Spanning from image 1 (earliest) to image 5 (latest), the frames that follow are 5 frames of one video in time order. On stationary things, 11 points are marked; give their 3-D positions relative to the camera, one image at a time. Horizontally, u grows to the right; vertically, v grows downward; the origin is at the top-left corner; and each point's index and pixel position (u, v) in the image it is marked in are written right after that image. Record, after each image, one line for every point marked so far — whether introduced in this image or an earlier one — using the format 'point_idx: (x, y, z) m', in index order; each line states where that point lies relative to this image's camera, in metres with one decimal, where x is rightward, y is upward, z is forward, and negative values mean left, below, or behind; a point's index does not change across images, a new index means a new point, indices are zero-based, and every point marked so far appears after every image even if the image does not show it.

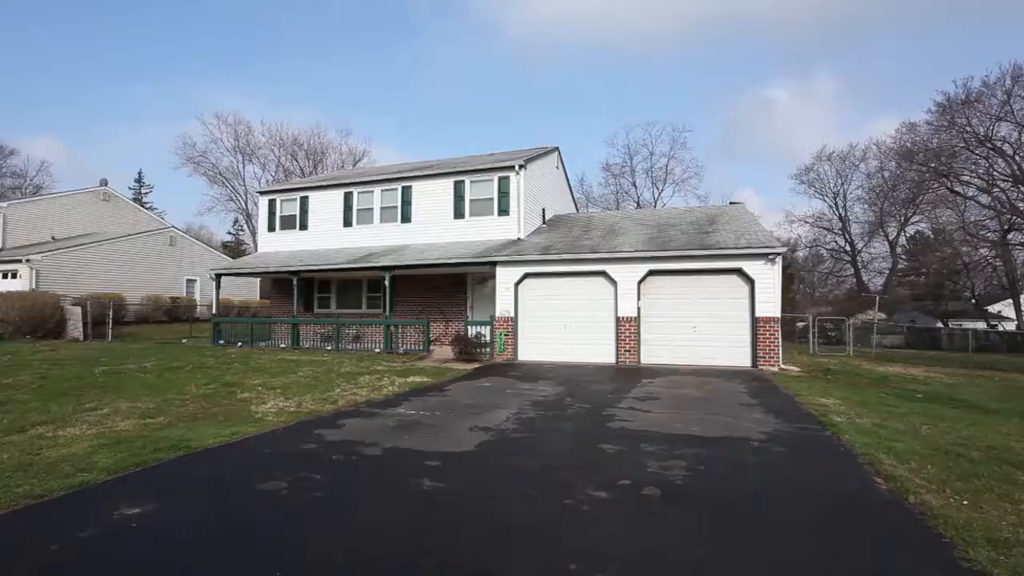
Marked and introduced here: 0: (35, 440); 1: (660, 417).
0: (-6.0, -1.9, +5.7) m
1: (+2.5, -2.2, +7.6) m
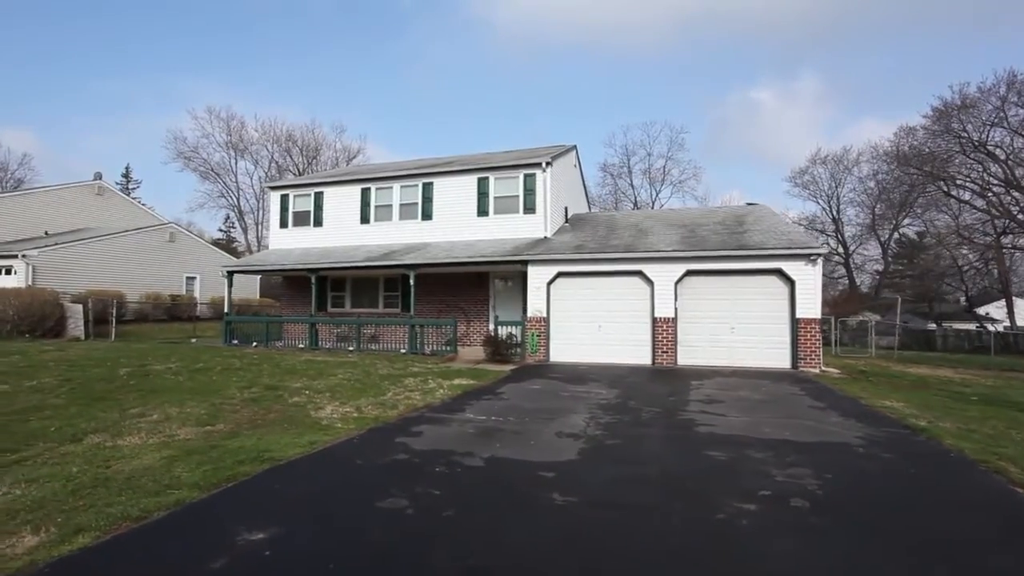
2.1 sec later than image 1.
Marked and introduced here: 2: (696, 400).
0: (-4.7, -1.9, +5.2) m
1: (+3.7, -2.2, +7.3) m
2: (+3.6, -2.2, +8.8) m
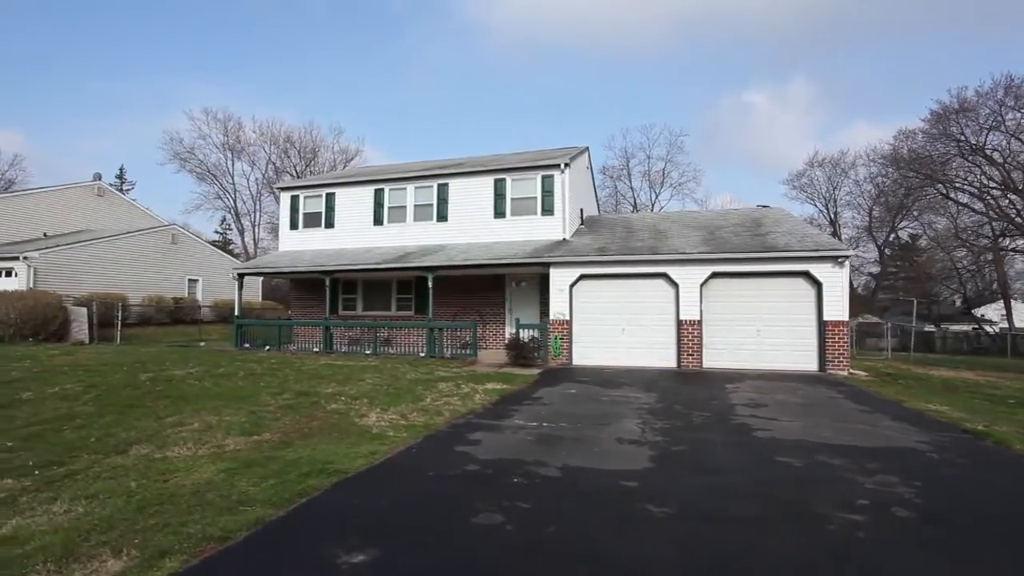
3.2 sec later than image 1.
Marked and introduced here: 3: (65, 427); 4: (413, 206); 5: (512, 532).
0: (-3.9, -1.9, +4.9) m
1: (+4.5, -2.2, +7.1) m
2: (+4.4, -2.2, +8.6) m
3: (-6.1, -1.9, +6.2) m
4: (-4.1, +3.4, +18.5) m
5: (0.0, -1.9, +3.6) m
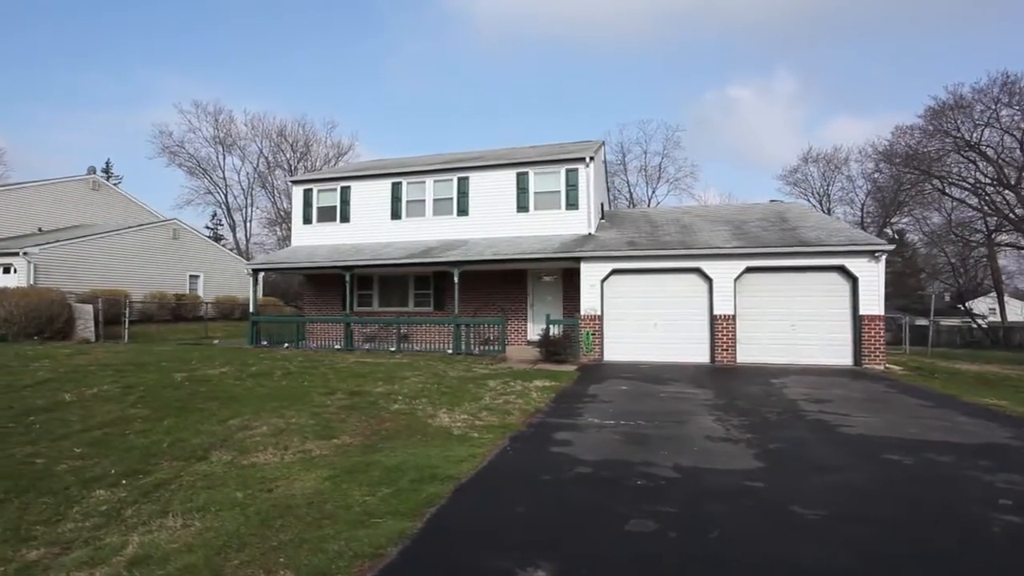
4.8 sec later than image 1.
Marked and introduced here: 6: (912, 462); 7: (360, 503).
0: (-2.8, -1.9, +4.6) m
1: (+5.6, -2.1, +7.0) m
2: (+5.5, -2.1, +8.5) m
3: (-5.0, -1.8, +5.8) m
4: (-3.2, +3.5, +18.1) m
5: (+1.2, -1.9, +3.3) m
6: (+4.6, -2.0, +5.2) m
7: (-1.3, -1.8, +3.9) m
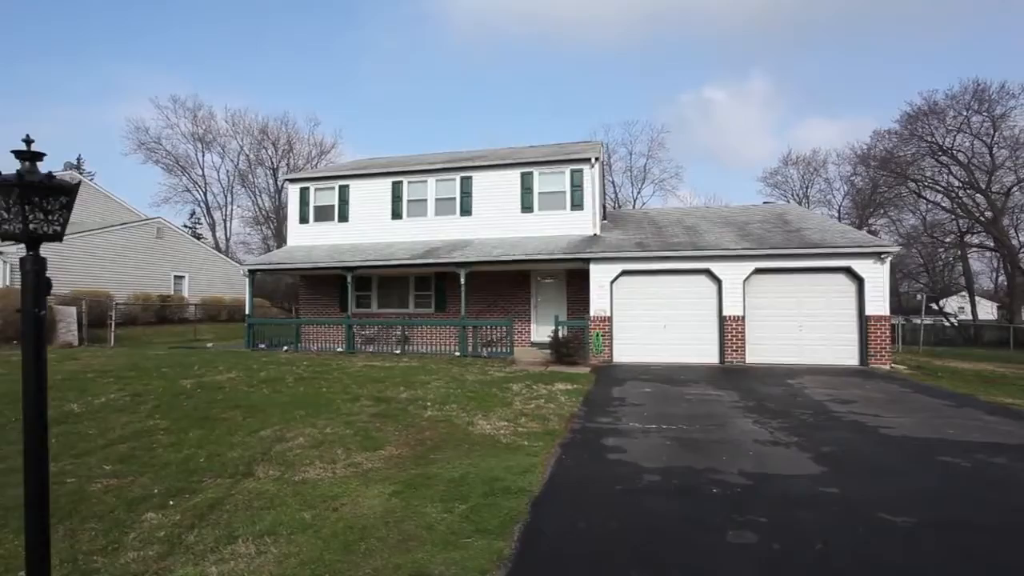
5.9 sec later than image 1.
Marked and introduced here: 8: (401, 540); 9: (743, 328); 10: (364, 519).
0: (-2.1, -1.9, +4.3) m
1: (+6.2, -2.1, +7.0) m
2: (+6.0, -2.1, +8.5) m
3: (-4.3, -1.9, +5.4) m
4: (-3.1, +3.5, +17.8) m
5: (+1.9, -1.9, +3.2) m
6: (+5.2, -2.0, +5.2) m
7: (-0.6, -1.9, +3.7) m
8: (-0.9, -1.9, +3.4) m
9: (+6.9, -1.2, +13.5) m
10: (-1.2, -1.9, +3.7) m
